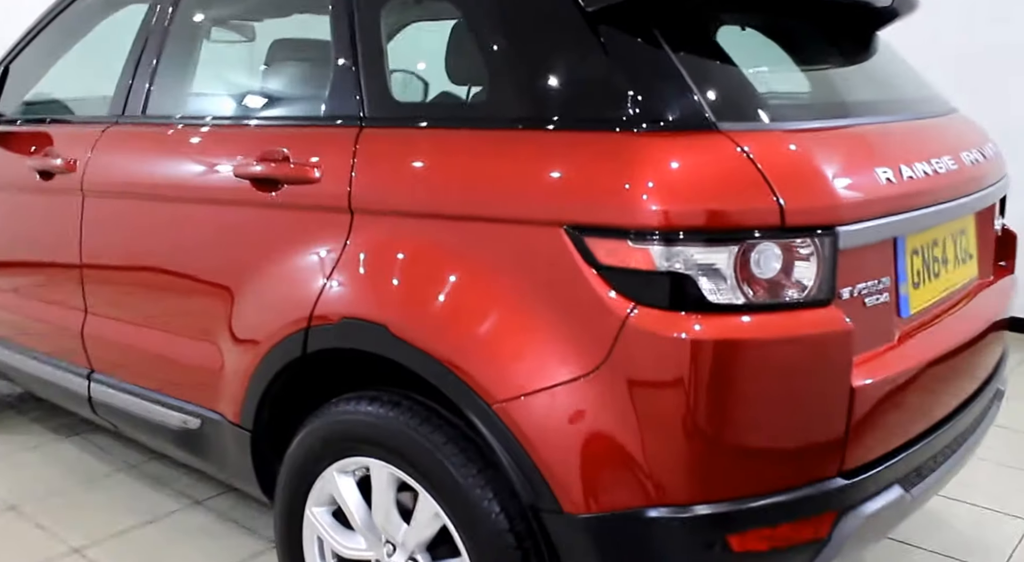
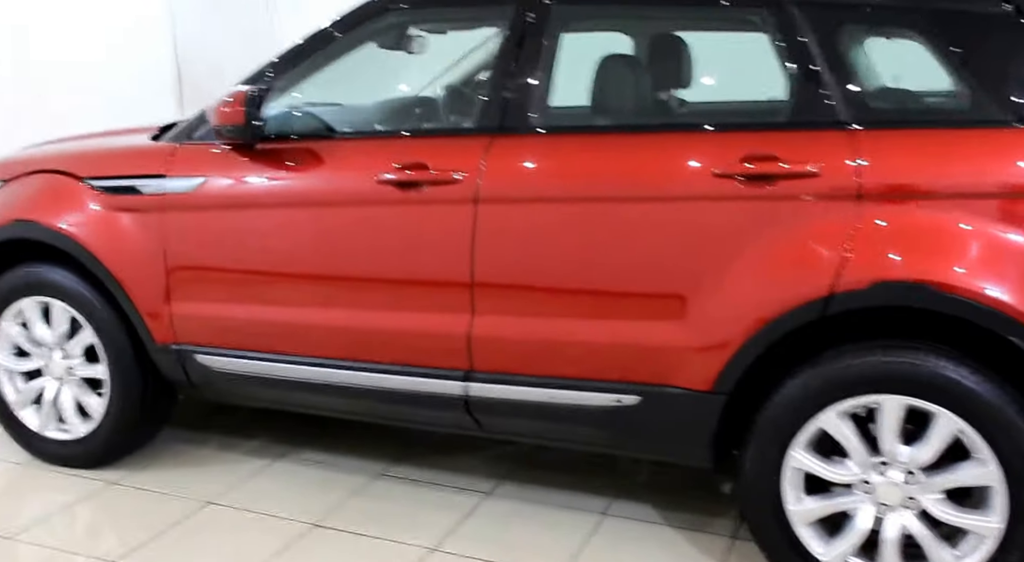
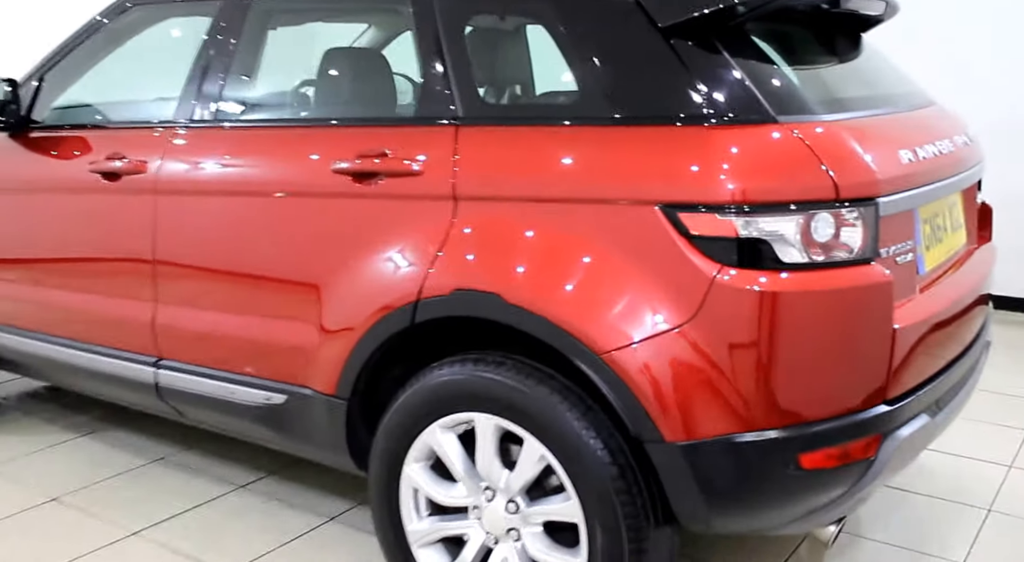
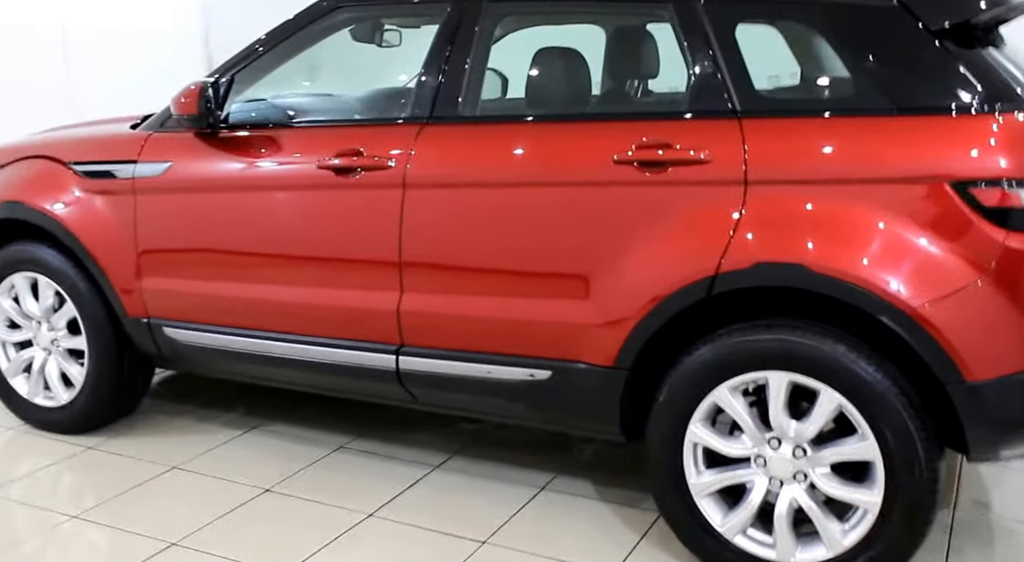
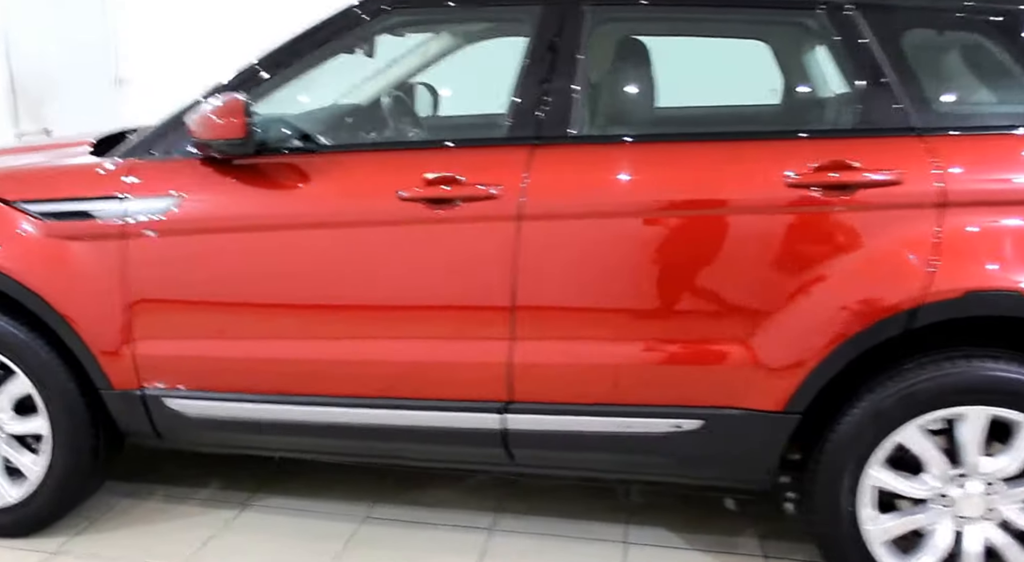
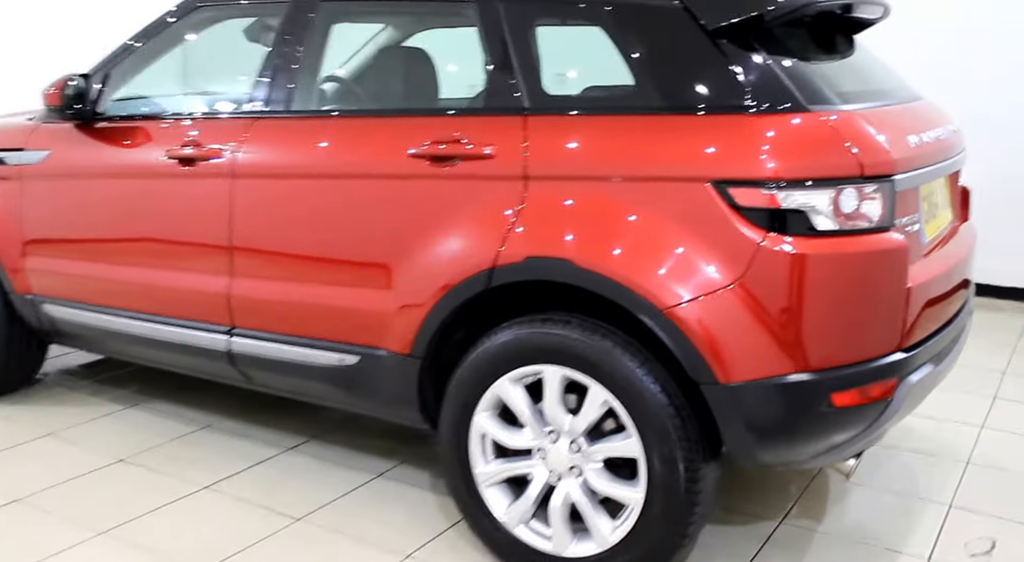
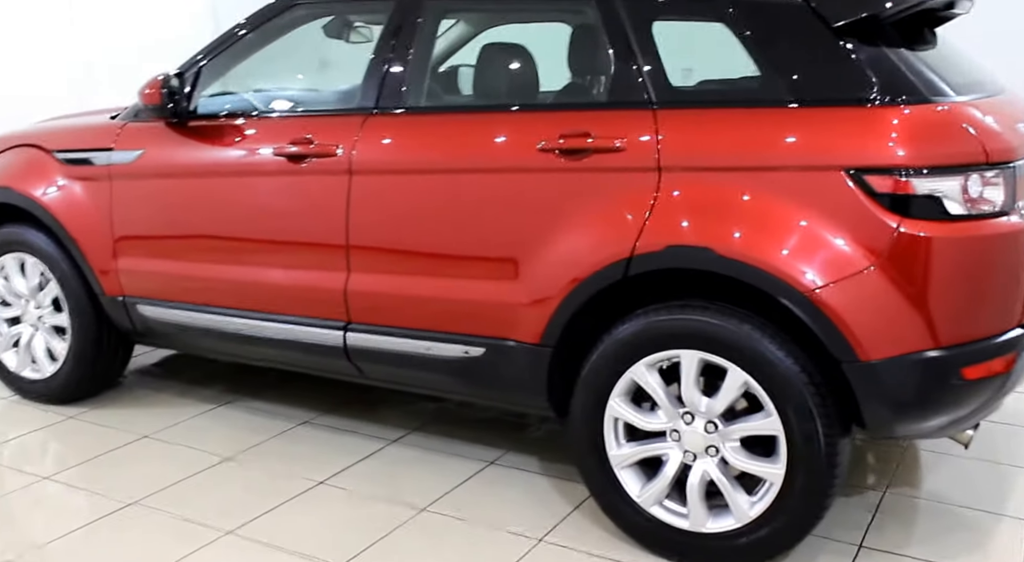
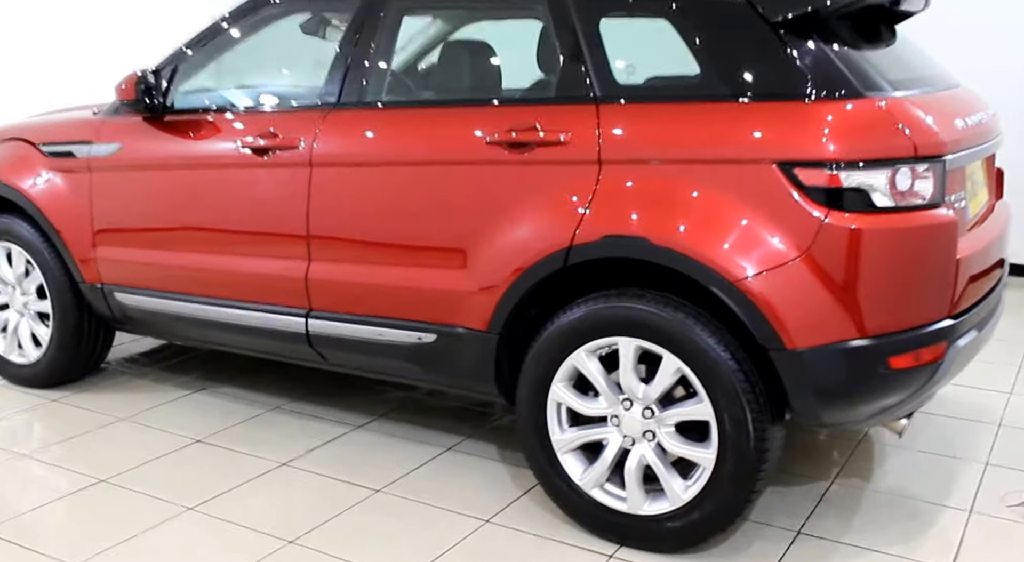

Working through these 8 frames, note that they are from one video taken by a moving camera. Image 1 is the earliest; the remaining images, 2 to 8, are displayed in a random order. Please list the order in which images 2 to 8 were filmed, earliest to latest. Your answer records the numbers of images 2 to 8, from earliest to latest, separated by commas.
3, 6, 8, 7, 4, 2, 5
